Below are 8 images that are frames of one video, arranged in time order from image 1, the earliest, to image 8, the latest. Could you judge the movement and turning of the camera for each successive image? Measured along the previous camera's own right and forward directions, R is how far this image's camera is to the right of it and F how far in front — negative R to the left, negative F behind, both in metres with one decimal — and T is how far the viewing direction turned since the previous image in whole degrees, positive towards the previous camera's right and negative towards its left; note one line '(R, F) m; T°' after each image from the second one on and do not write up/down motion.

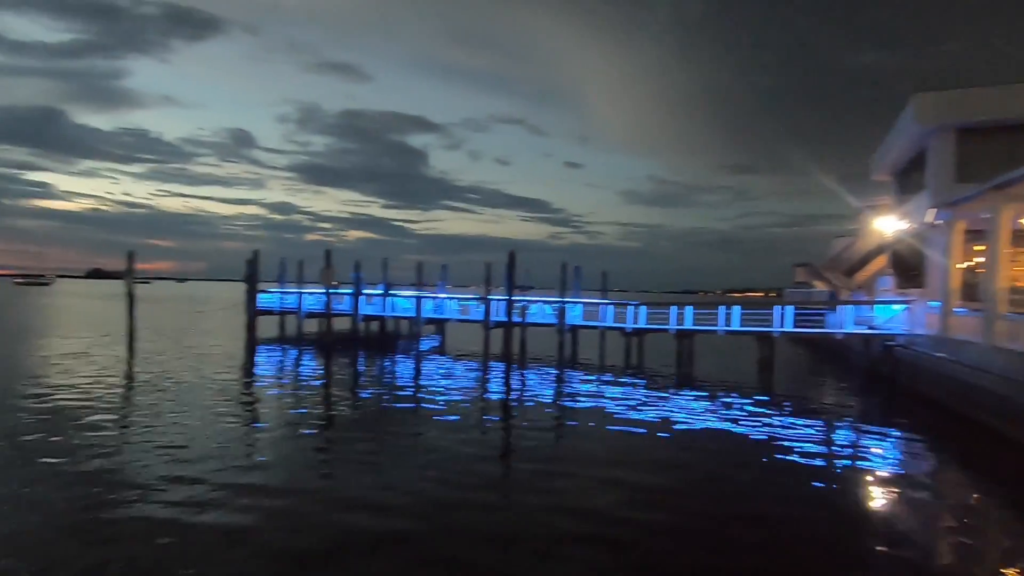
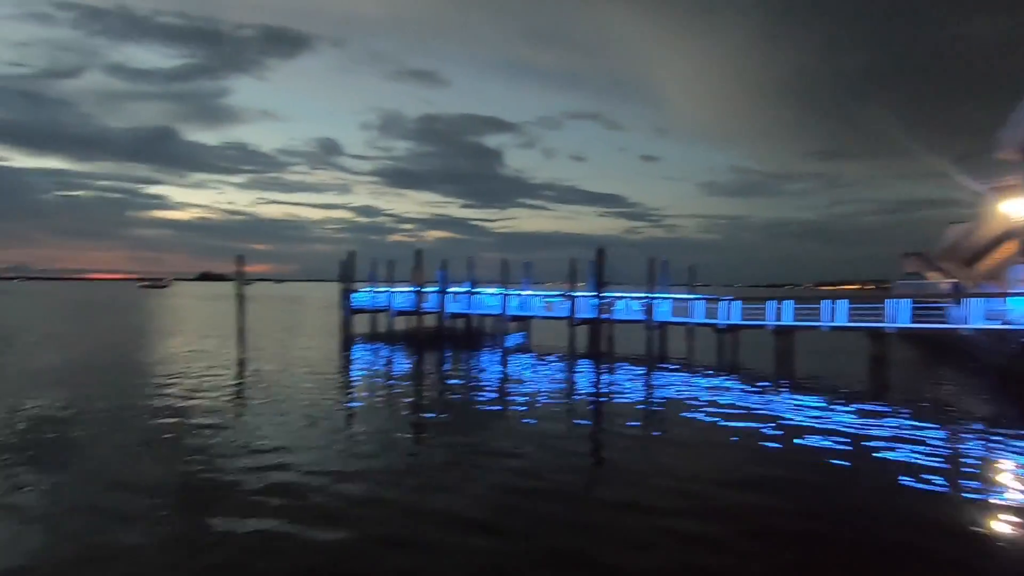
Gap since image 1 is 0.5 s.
(-0.2, -0.1) m; -8°
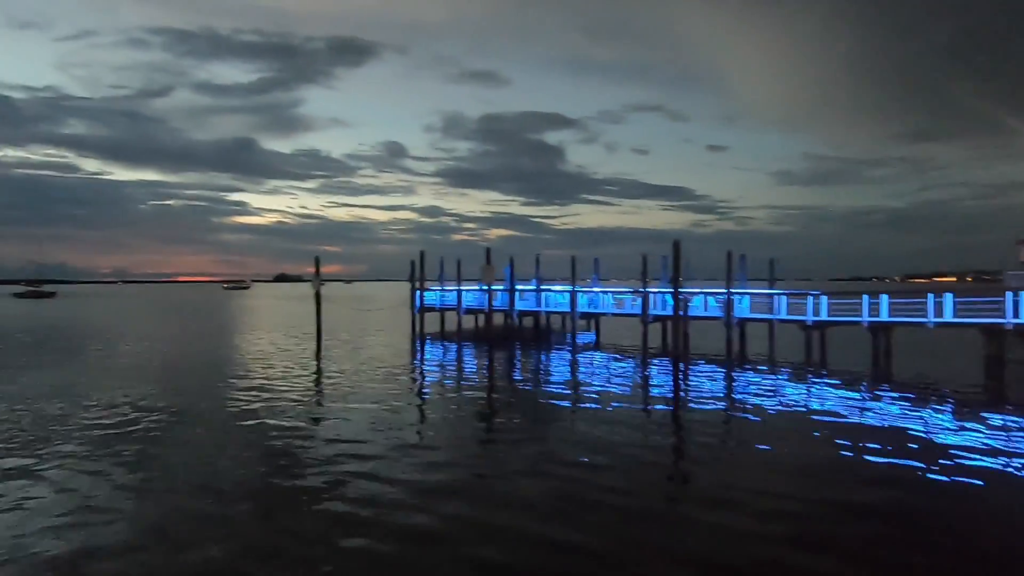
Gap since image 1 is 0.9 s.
(-0.2, 0.0) m; -6°
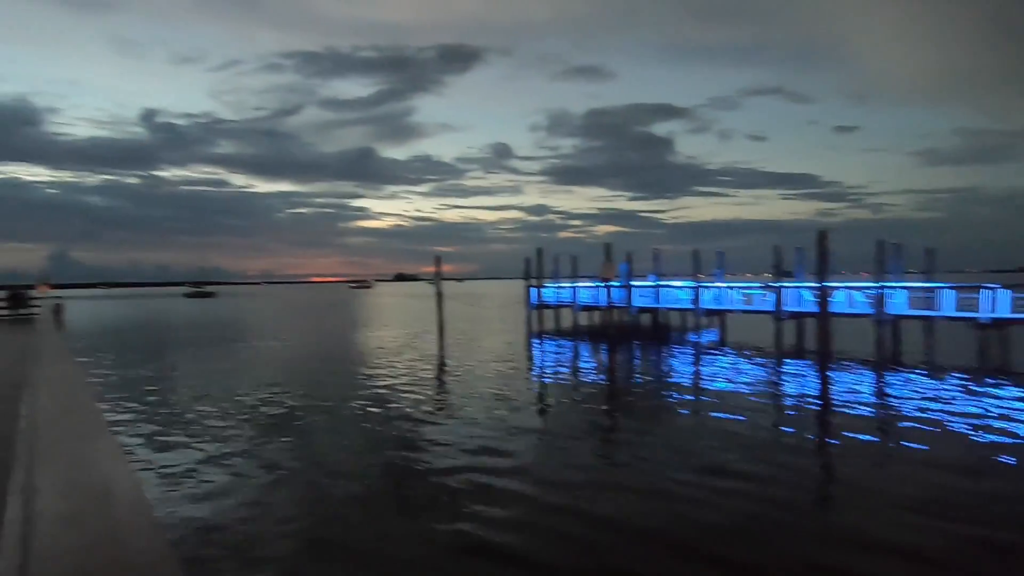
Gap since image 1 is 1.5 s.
(-0.4, -0.2) m; -11°
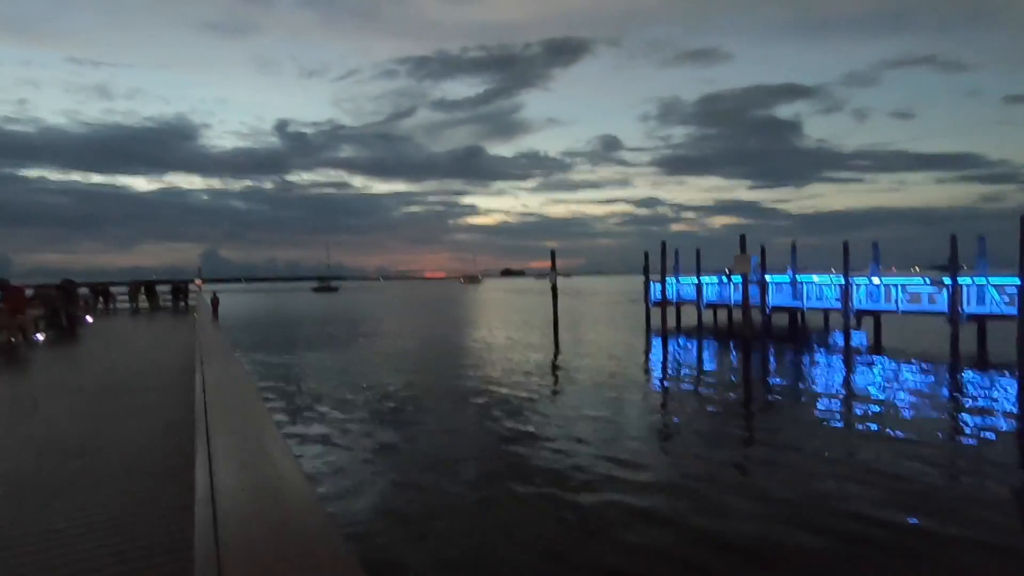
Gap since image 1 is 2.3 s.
(-0.6, +0.9) m; -11°
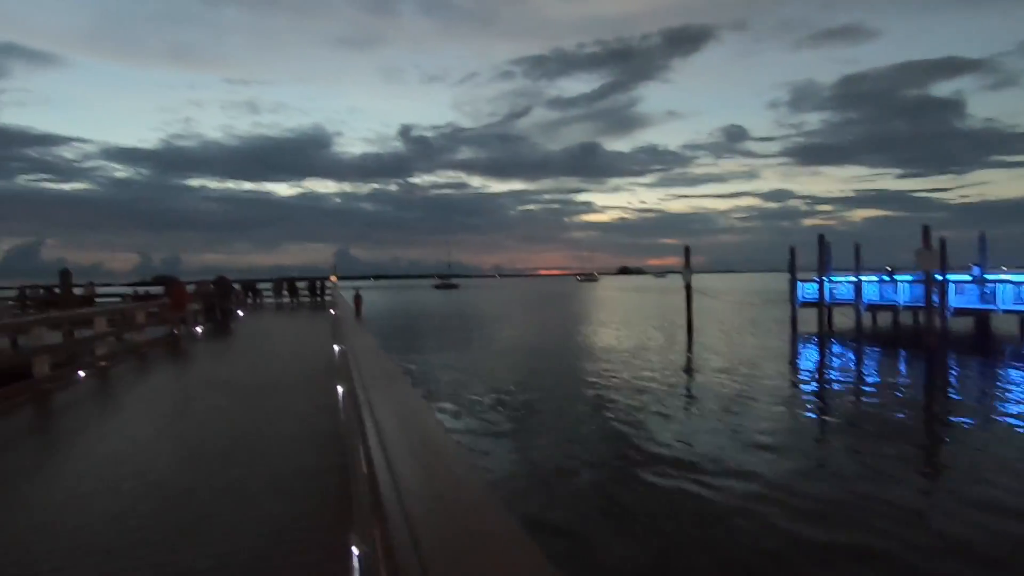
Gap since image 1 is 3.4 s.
(-0.7, +1.1) m; -12°
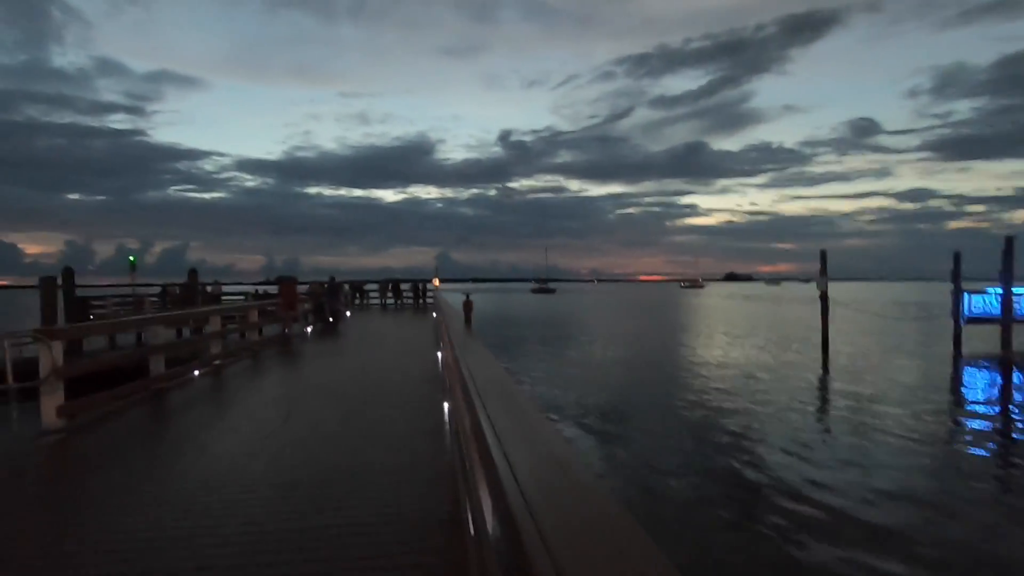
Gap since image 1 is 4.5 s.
(-0.4, +1.0) m; -10°
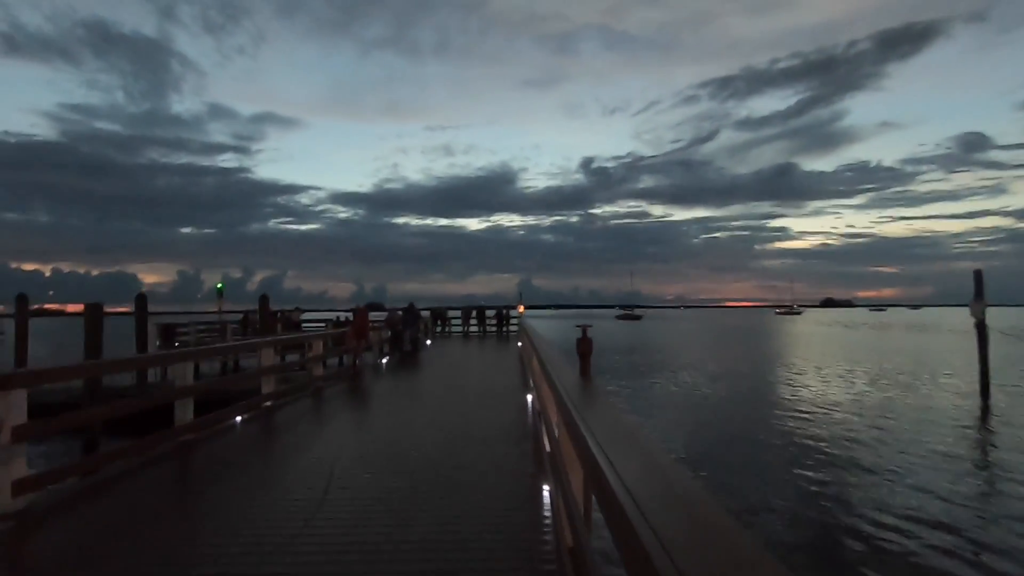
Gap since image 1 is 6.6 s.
(-0.4, +2.1) m; -8°
